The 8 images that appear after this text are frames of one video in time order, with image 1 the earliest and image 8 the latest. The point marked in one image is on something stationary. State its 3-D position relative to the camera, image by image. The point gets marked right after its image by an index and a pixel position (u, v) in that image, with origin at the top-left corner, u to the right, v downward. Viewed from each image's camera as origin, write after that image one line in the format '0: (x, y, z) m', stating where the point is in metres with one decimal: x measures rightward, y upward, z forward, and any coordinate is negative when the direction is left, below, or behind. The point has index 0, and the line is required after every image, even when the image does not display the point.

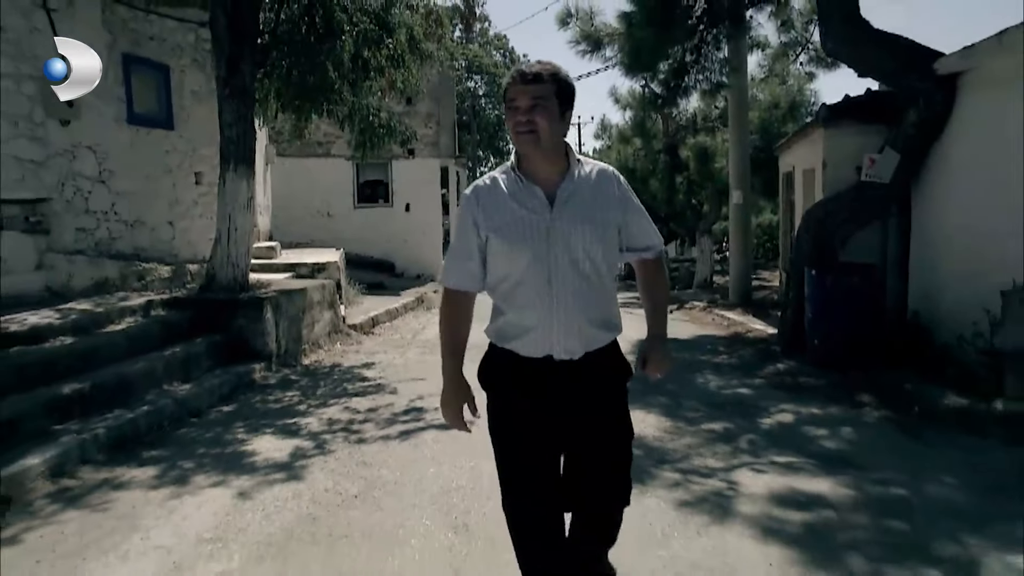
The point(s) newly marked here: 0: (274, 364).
0: (-2.5, -0.8, +8.0) m
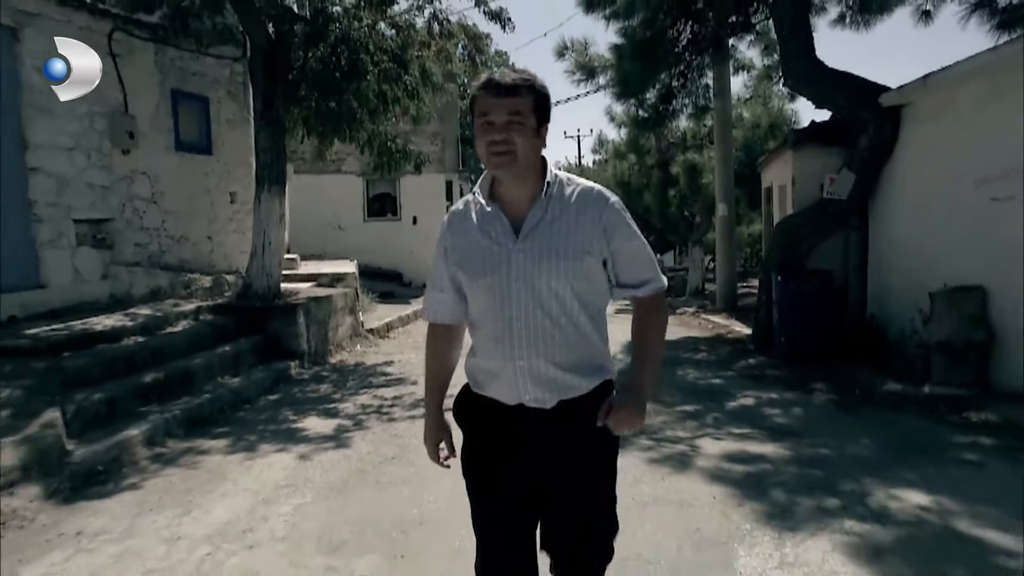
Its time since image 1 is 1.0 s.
0: (-2.4, -0.9, +9.0) m
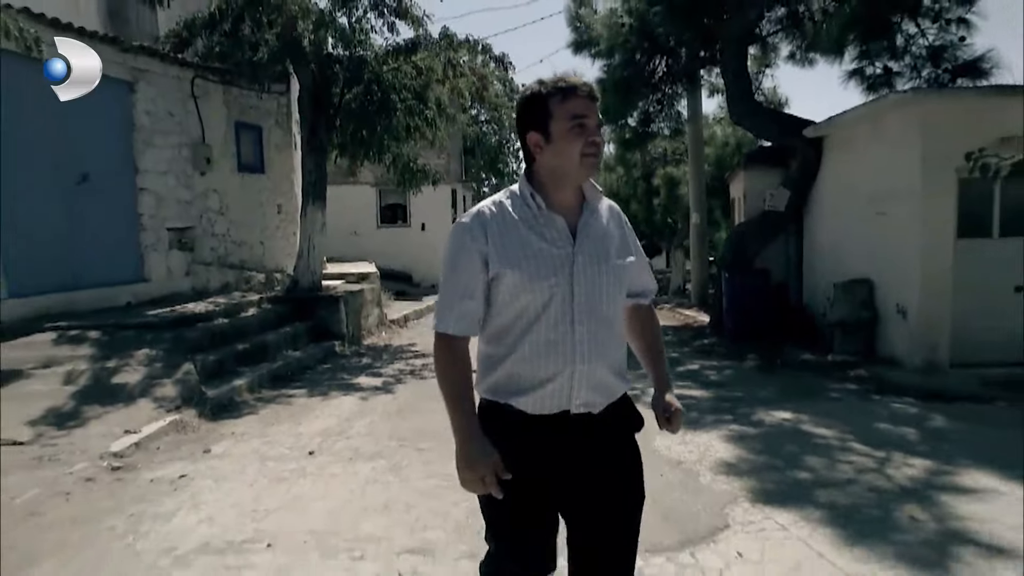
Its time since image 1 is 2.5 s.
0: (-2.4, -0.8, +11.1) m
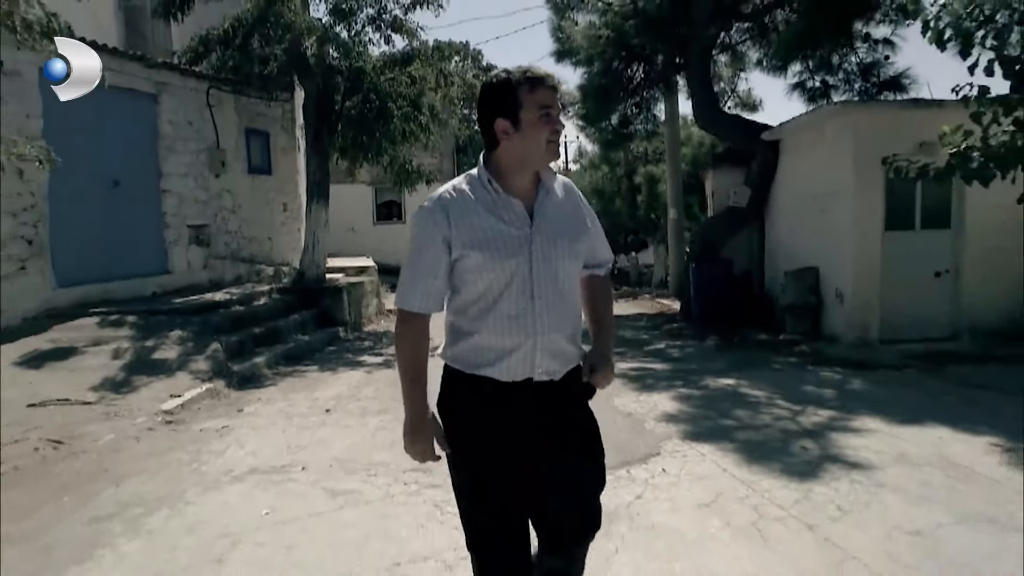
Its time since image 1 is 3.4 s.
0: (-2.6, -0.6, +12.2) m
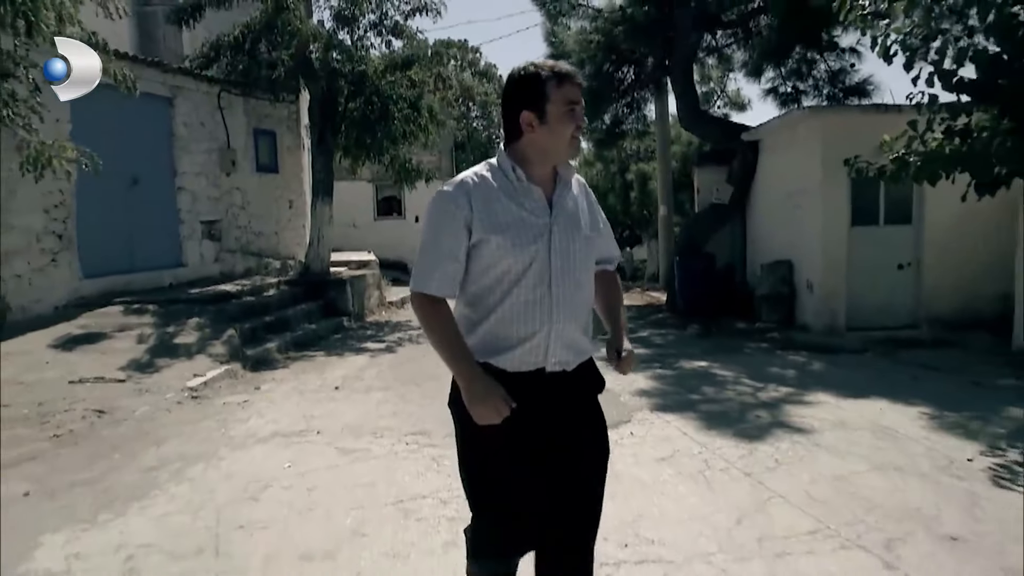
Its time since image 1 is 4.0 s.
0: (-2.7, -0.5, +12.9) m
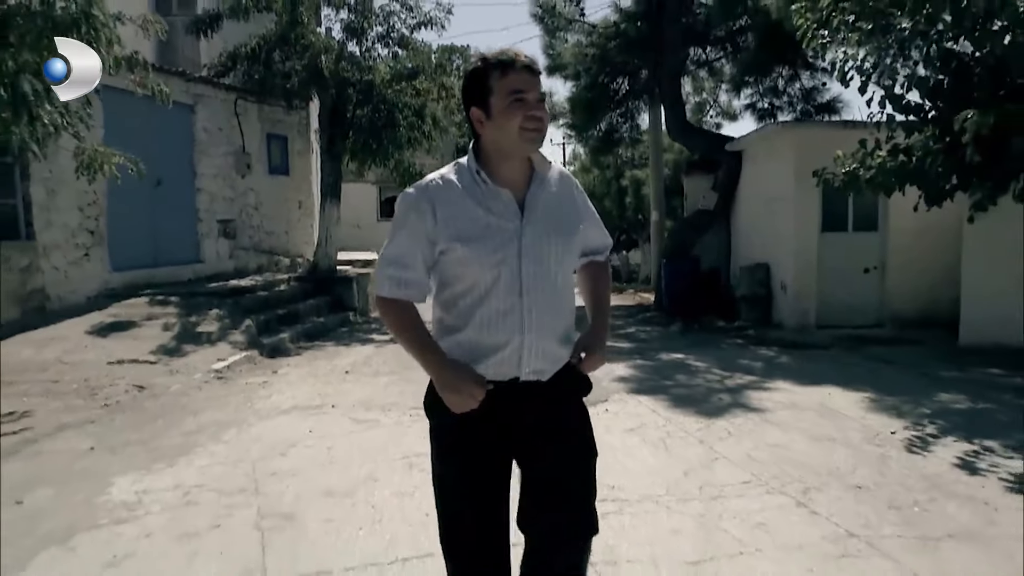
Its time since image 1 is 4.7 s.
0: (-2.8, -0.5, +13.7) m
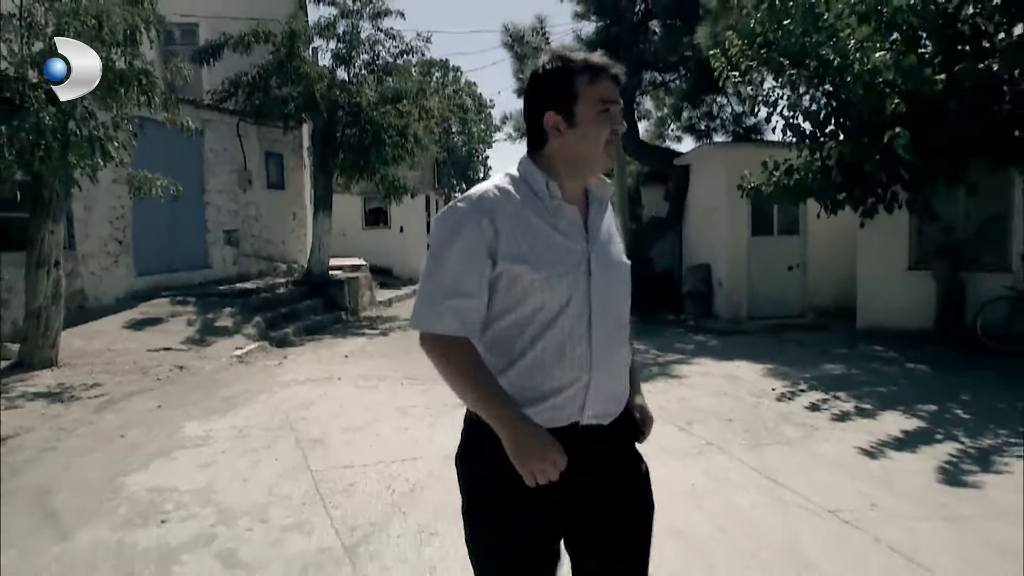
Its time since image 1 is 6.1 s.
0: (-3.2, -0.5, +15.2) m
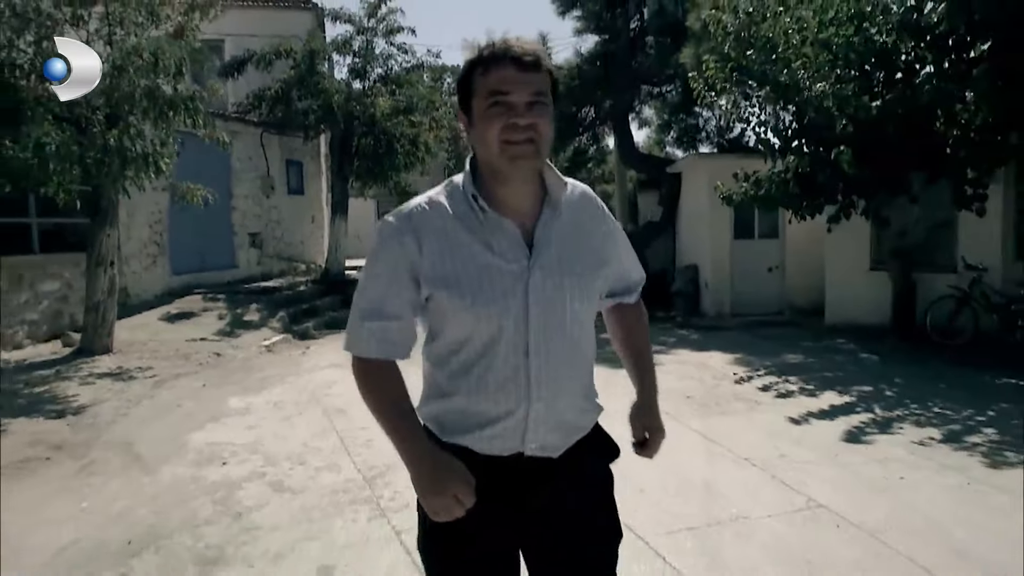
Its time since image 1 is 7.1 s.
0: (-3.2, -0.5, +16.3) m
